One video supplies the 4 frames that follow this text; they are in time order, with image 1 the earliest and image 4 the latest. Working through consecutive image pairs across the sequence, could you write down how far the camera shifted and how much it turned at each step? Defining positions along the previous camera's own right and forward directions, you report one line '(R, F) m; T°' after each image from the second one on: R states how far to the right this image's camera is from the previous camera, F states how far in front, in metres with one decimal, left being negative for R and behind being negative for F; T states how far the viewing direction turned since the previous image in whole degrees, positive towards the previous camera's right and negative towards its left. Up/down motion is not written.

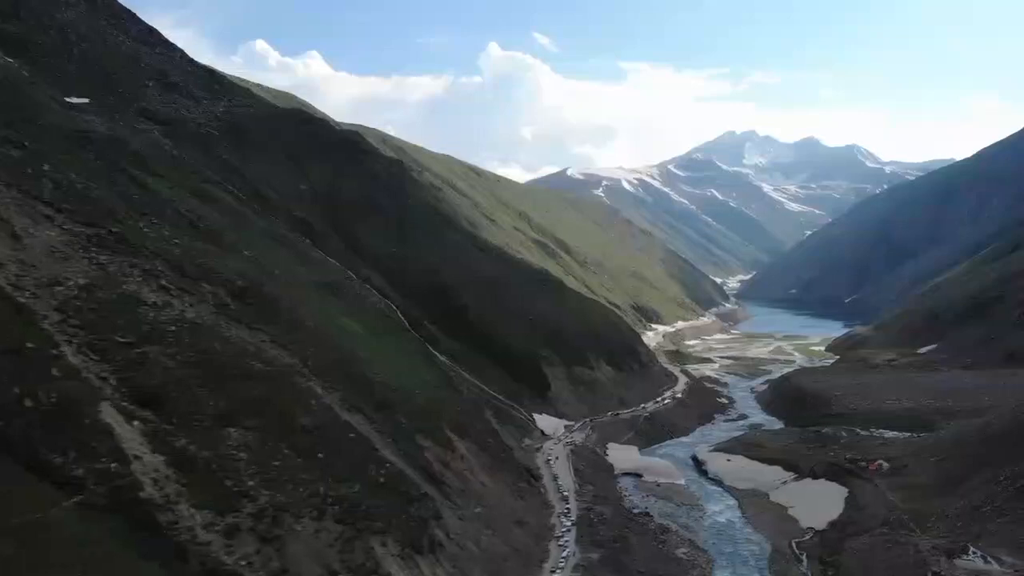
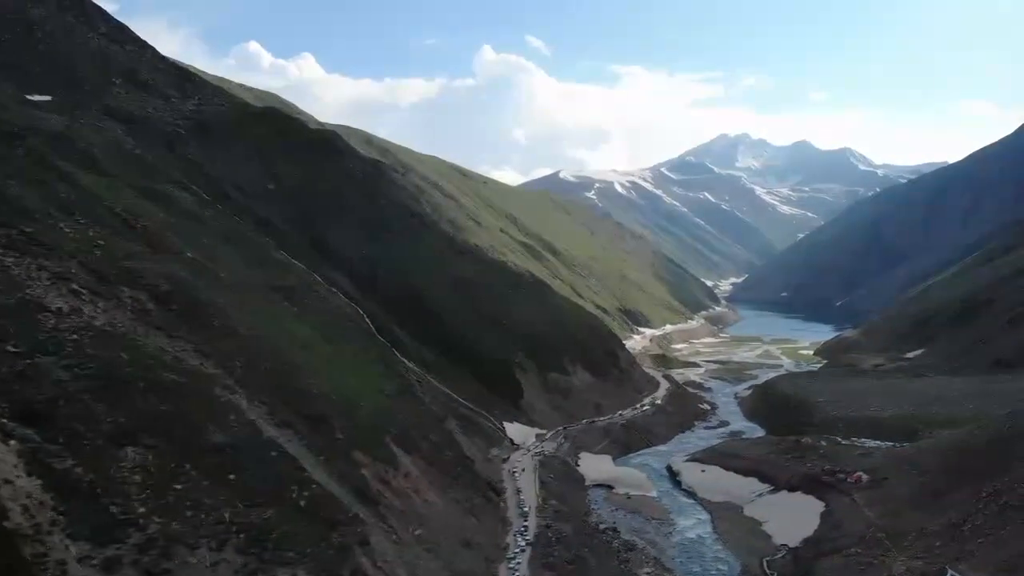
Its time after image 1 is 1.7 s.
(+1.8, +2.1) m; 0°
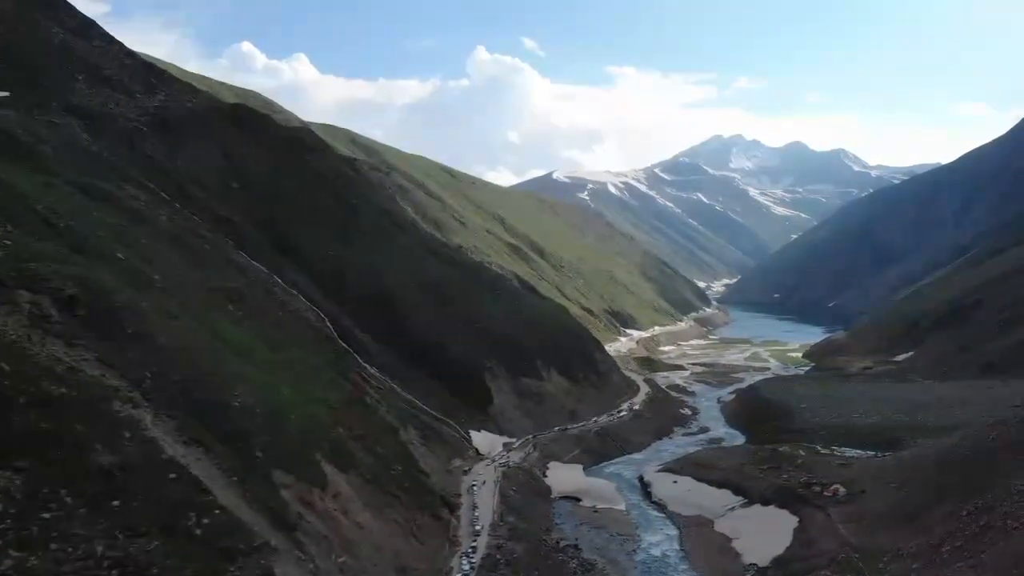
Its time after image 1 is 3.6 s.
(+2.0, +2.4) m; 0°
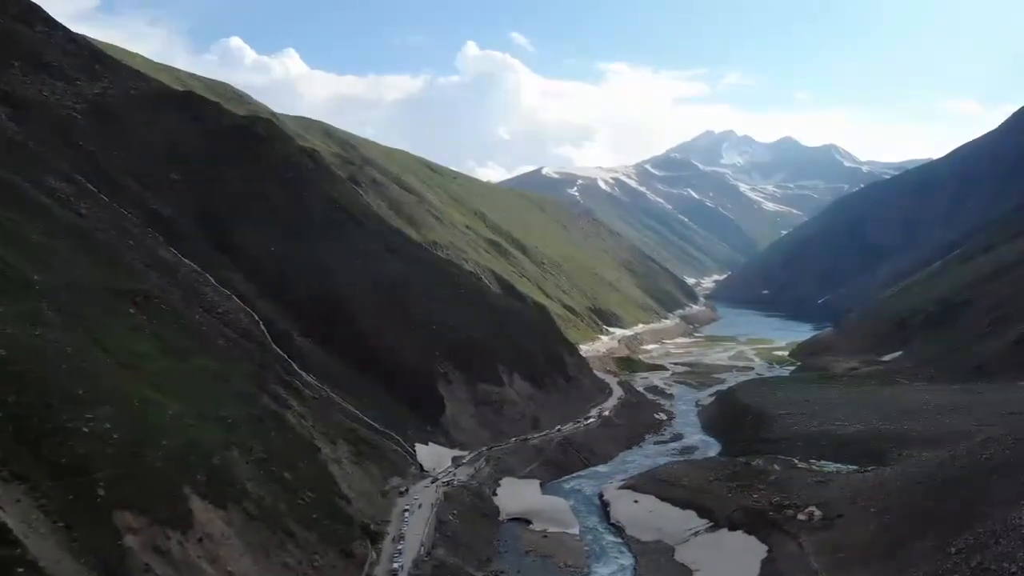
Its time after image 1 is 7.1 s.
(+2.7, +4.4) m; +1°
